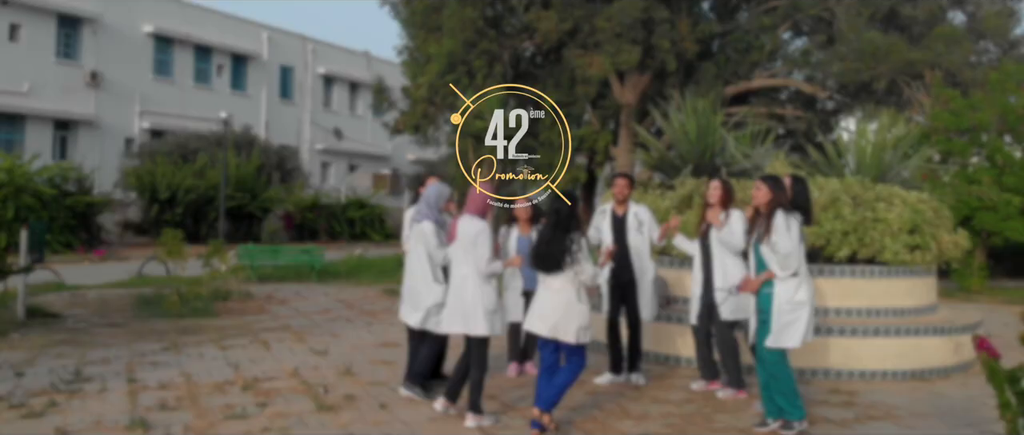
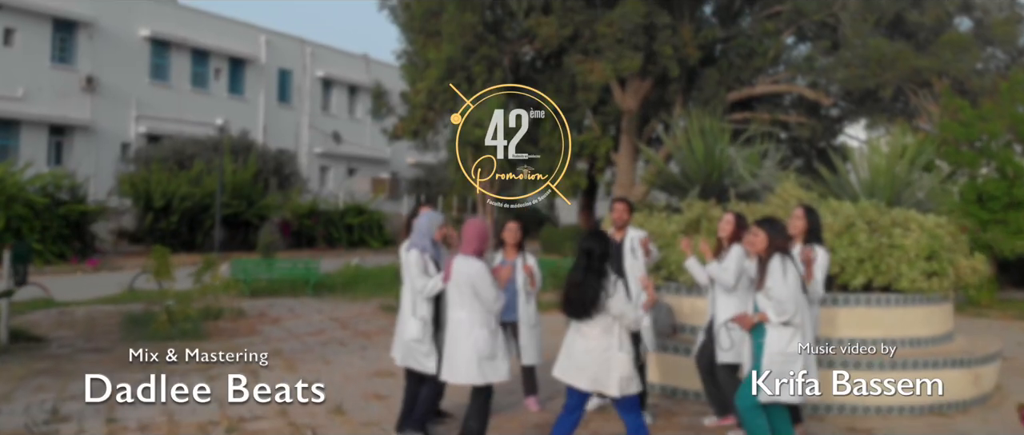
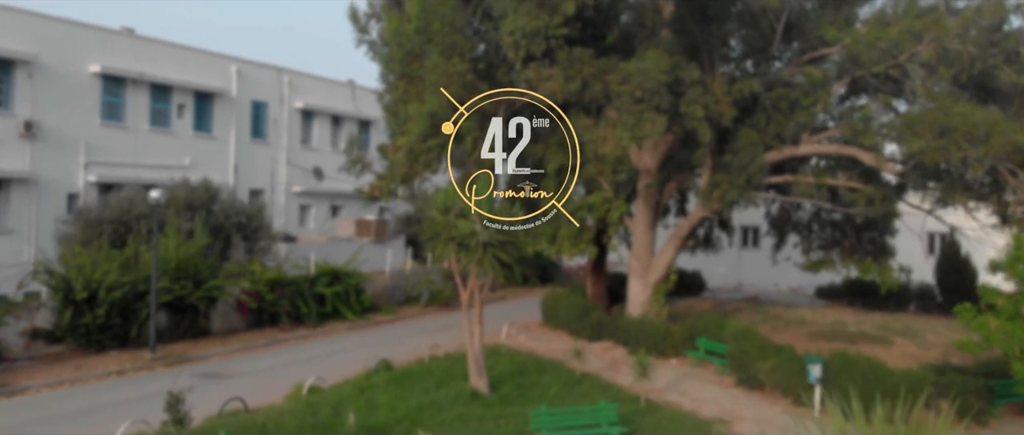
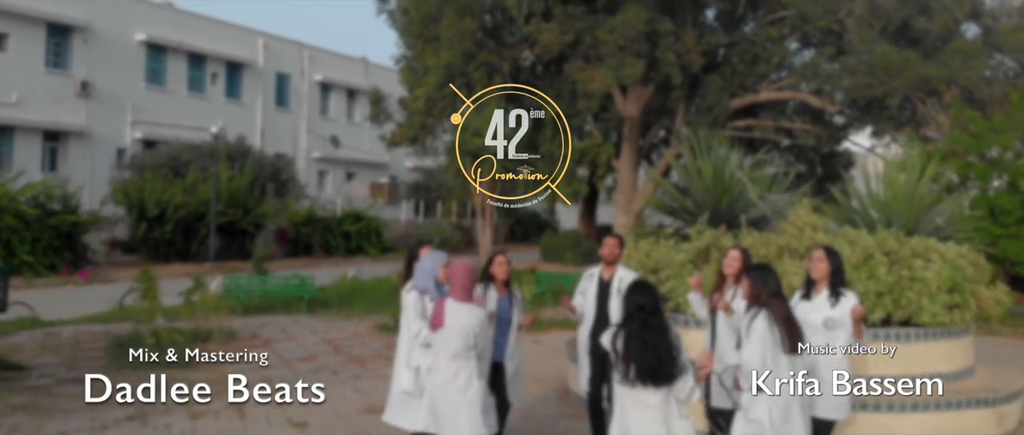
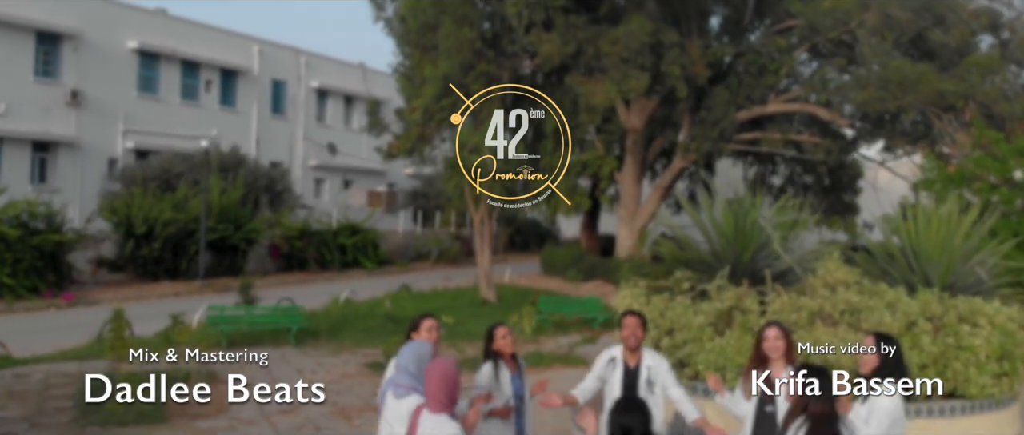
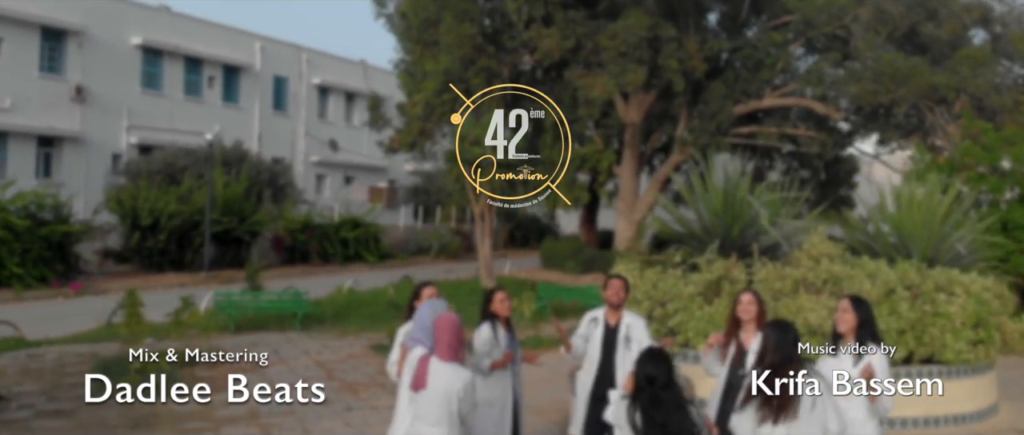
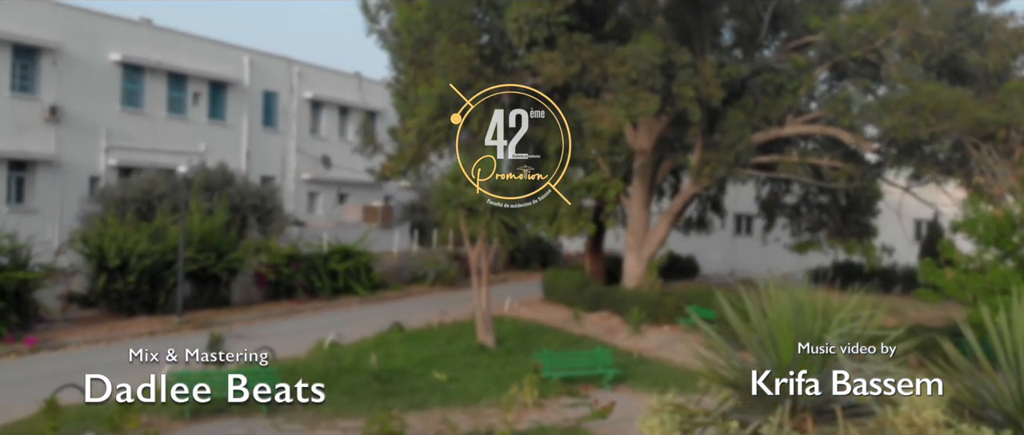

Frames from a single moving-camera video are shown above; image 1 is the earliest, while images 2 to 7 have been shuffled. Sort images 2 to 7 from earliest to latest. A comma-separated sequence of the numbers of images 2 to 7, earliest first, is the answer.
2, 4, 6, 5, 7, 3
